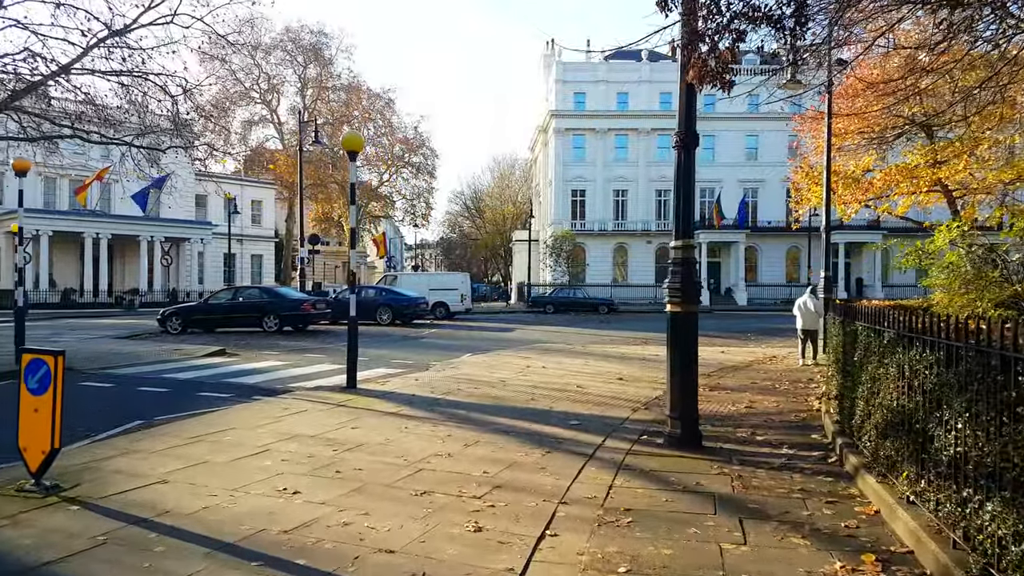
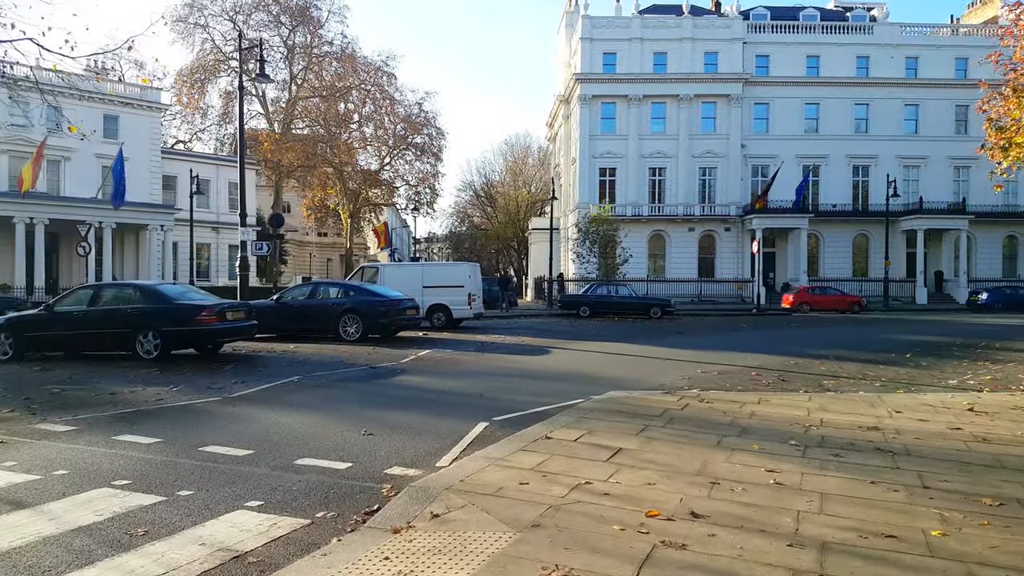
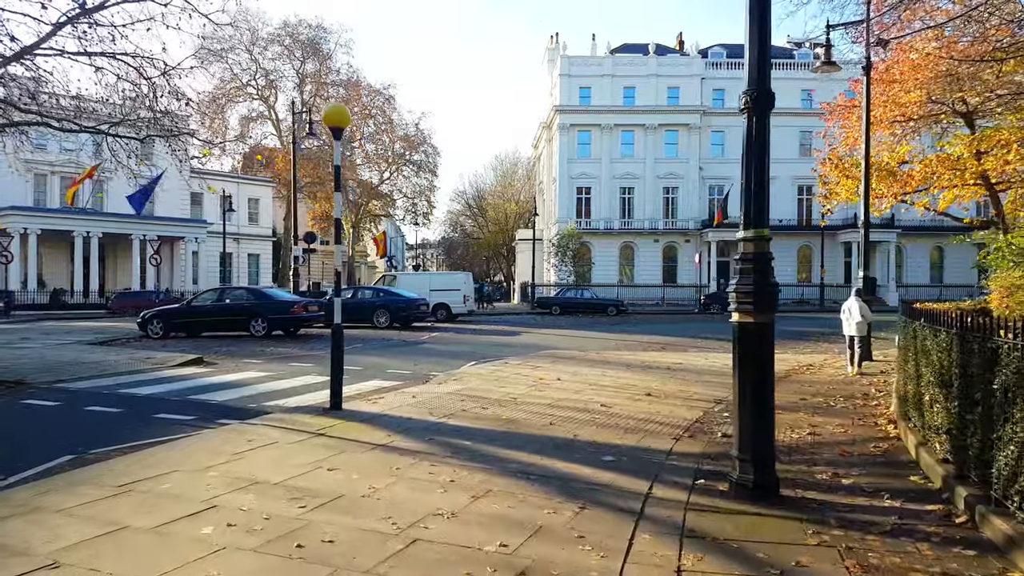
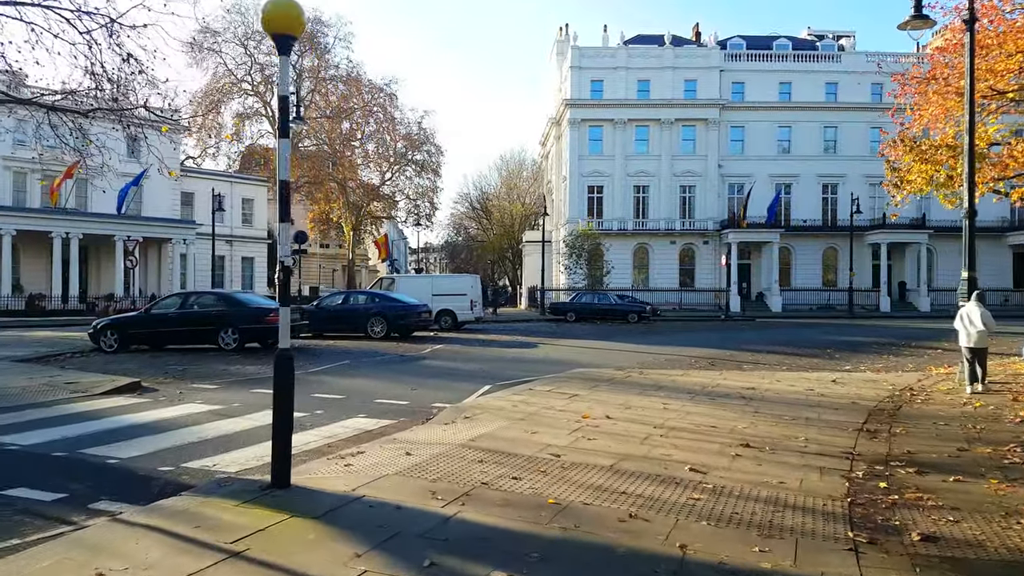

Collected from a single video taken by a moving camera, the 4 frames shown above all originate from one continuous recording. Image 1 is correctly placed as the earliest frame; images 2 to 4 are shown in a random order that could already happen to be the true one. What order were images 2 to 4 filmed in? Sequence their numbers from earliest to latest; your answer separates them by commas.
3, 4, 2
